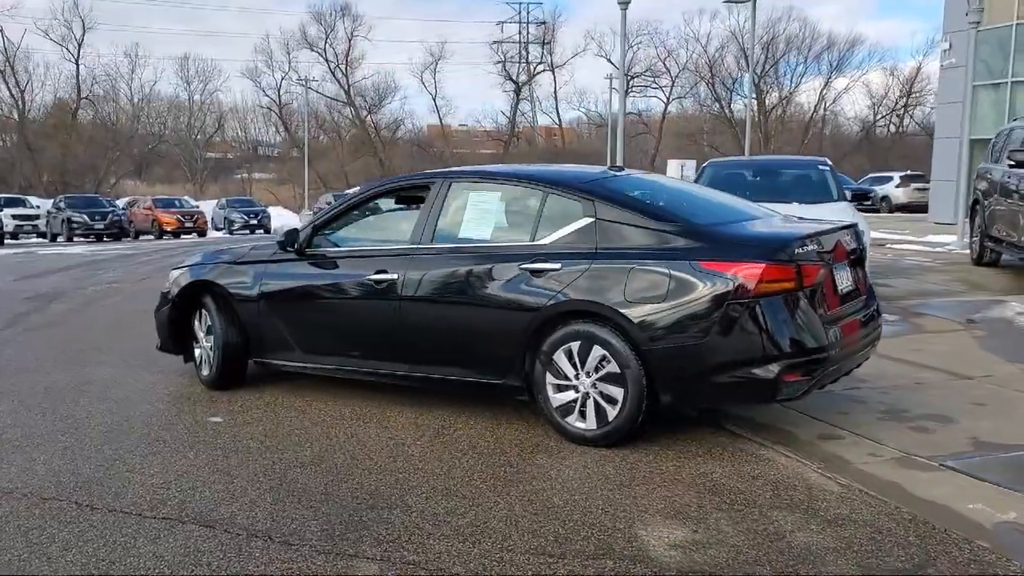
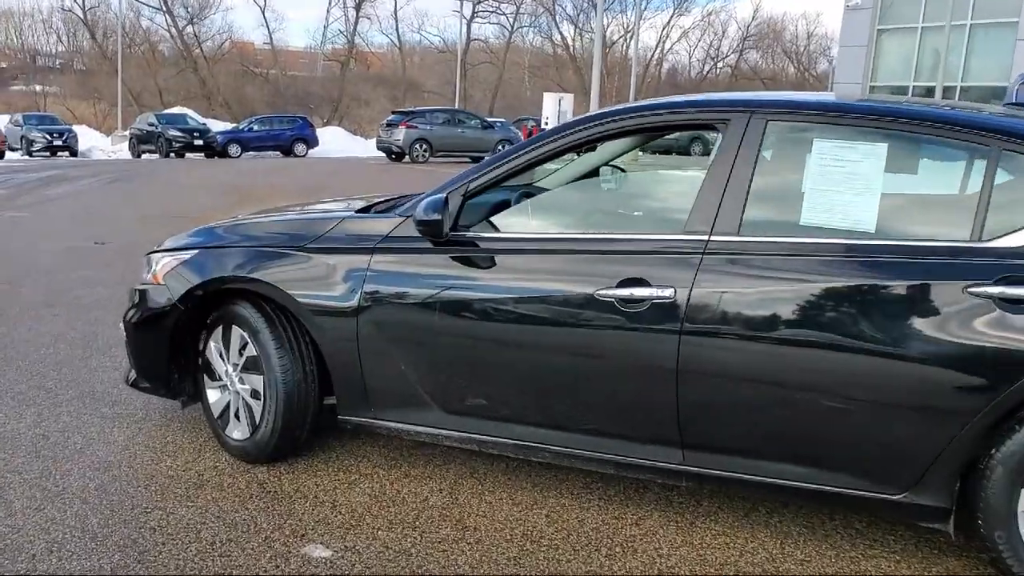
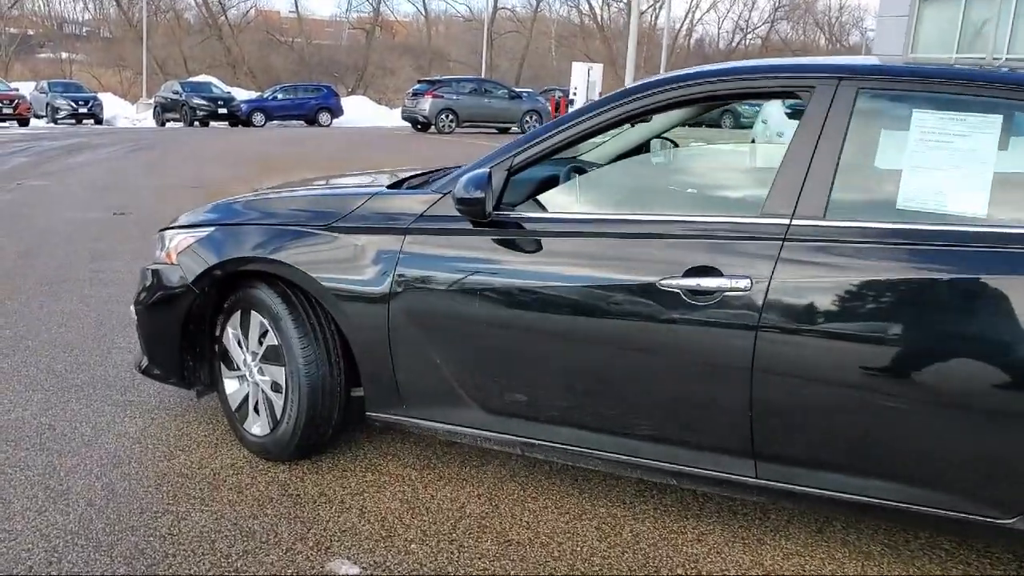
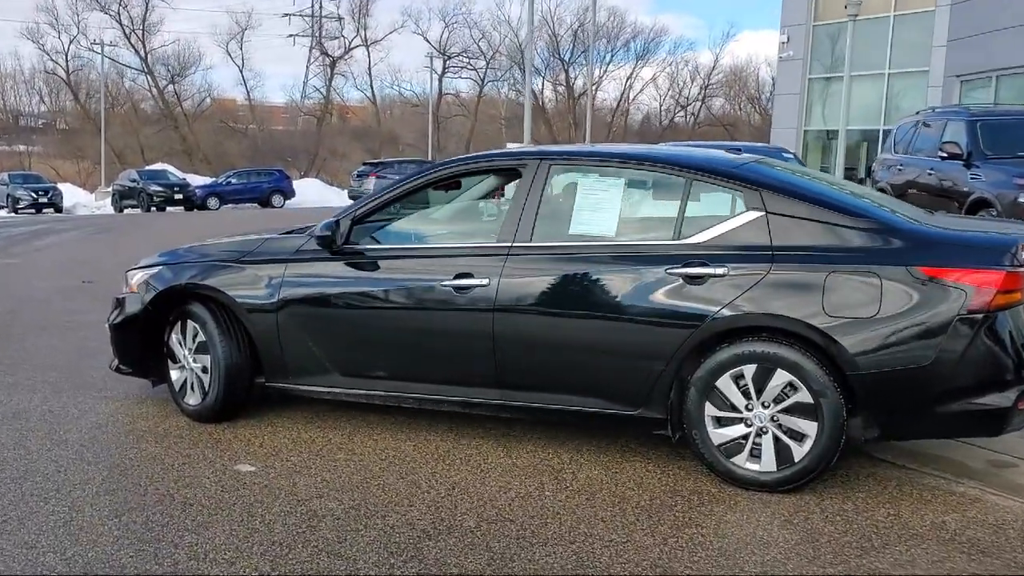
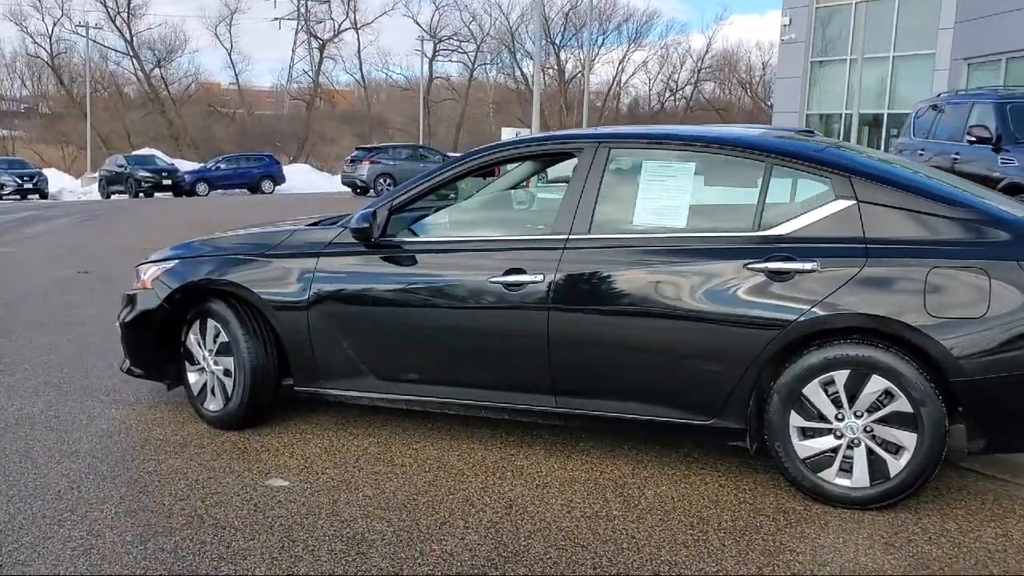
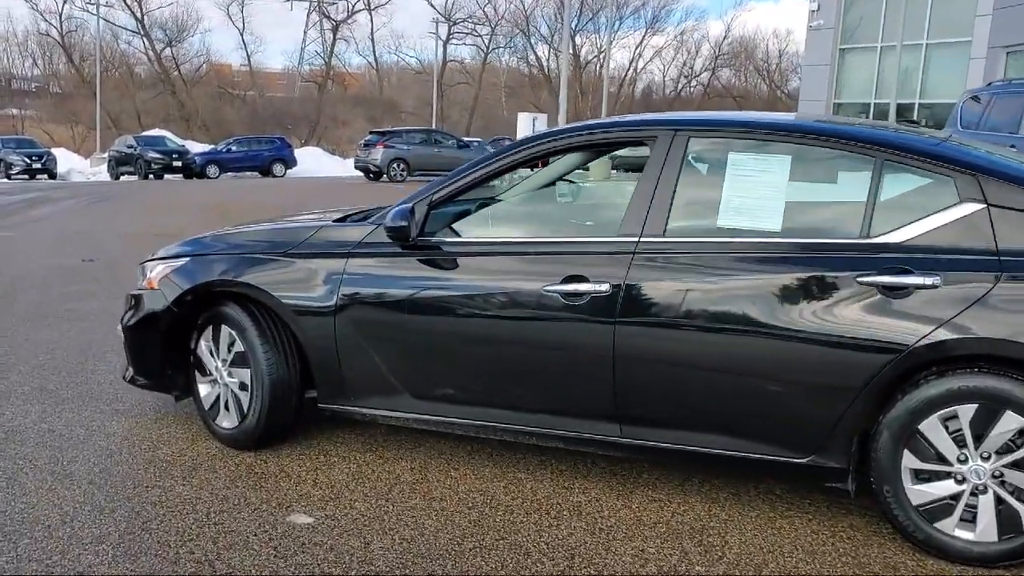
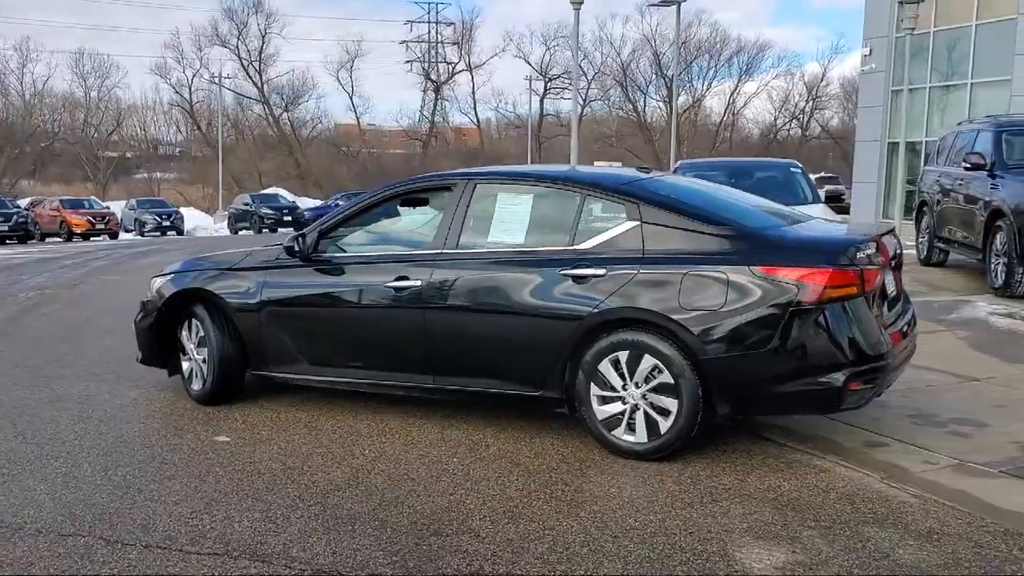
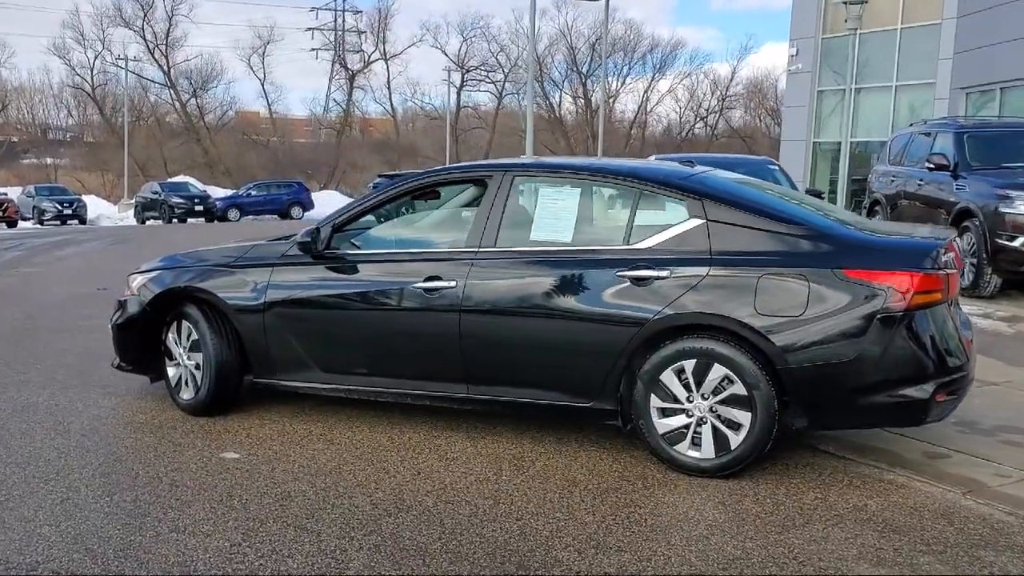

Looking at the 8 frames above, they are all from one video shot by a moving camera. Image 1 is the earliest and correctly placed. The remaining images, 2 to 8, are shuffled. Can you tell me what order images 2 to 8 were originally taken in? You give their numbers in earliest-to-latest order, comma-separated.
7, 8, 4, 5, 6, 2, 3
